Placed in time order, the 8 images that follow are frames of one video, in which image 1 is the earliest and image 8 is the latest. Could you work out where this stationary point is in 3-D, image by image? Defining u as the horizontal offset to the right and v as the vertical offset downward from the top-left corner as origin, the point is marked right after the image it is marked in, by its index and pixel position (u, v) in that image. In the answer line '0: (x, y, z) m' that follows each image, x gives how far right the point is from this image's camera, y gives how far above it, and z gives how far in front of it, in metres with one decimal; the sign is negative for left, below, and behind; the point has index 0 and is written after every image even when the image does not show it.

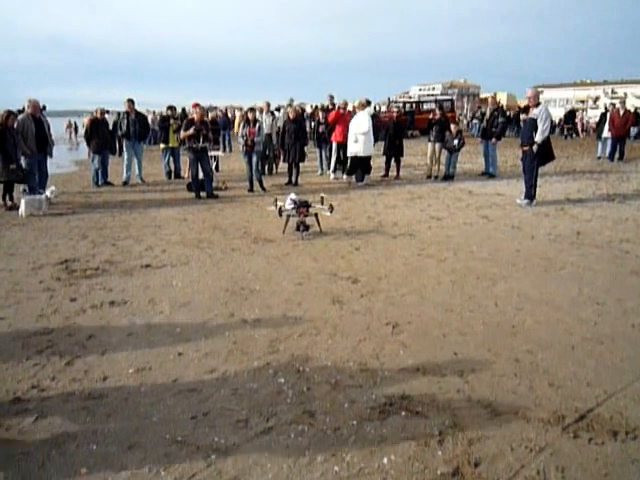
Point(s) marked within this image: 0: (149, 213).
0: (-2.6, +0.4, +9.8) m
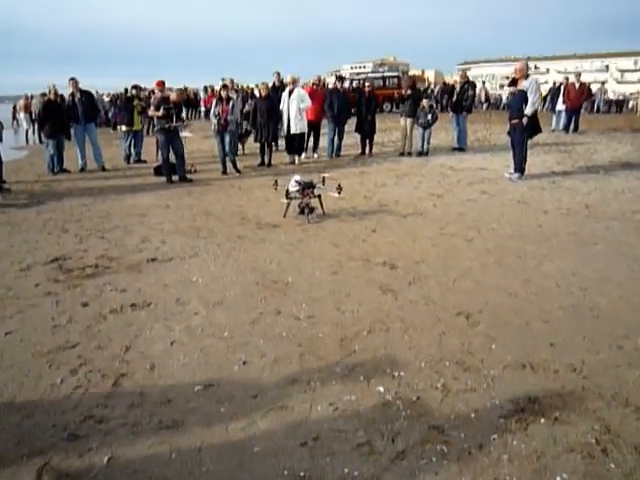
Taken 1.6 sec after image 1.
0: (-2.7, +0.5, +8.9) m
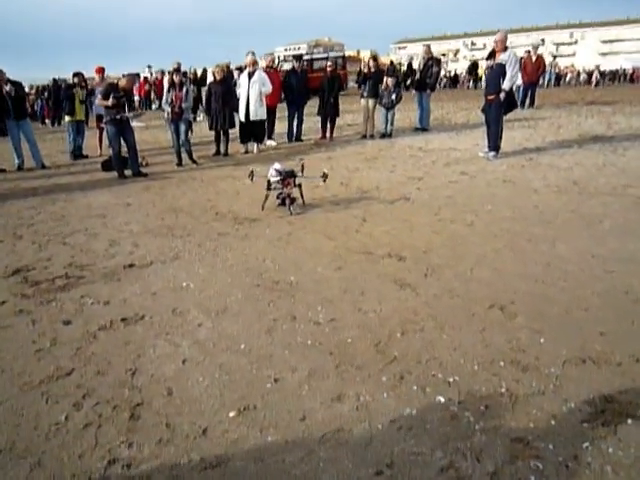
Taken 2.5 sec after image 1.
0: (-3.1, +0.5, +8.1) m
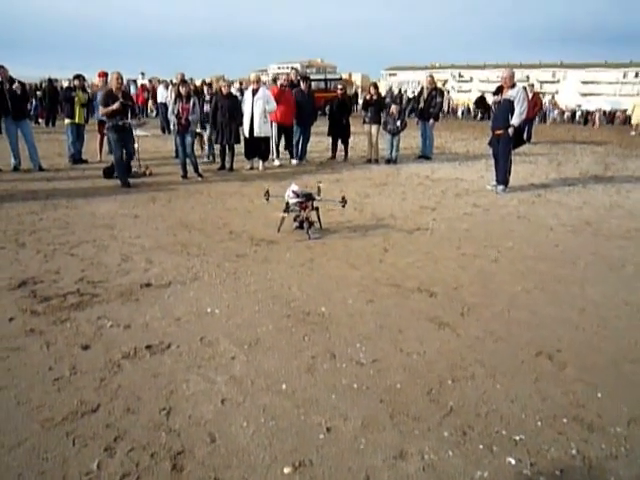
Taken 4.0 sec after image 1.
0: (-2.9, +0.4, +7.7) m
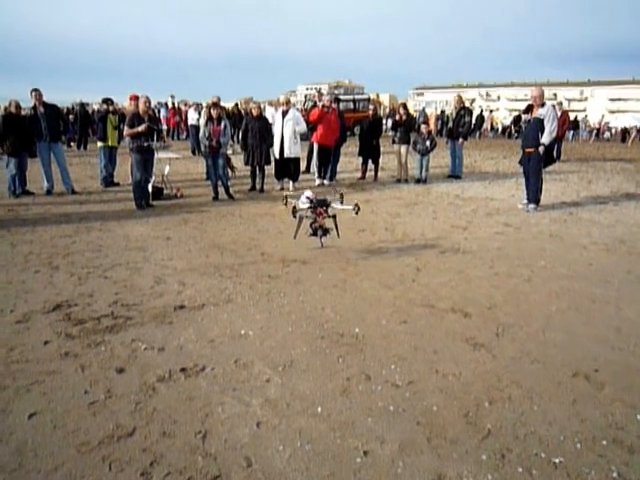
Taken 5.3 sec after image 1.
0: (-2.6, +0.1, +7.8) m
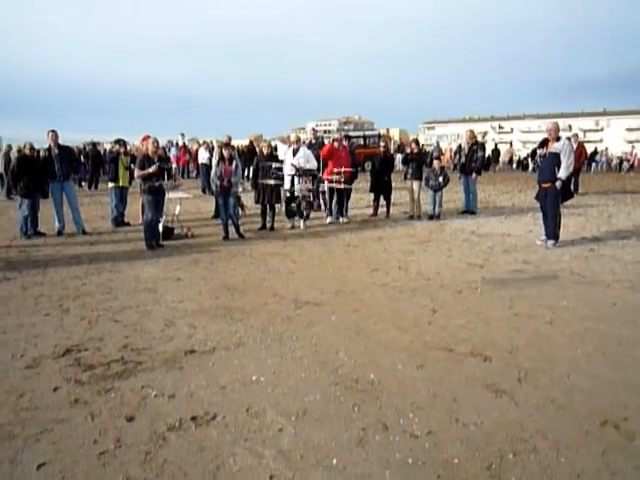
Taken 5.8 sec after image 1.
0: (-2.4, -0.4, +7.8) m
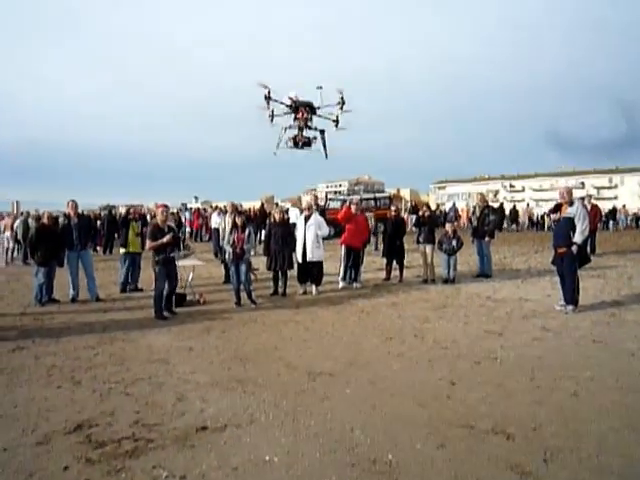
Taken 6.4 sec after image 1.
0: (-2.2, -1.2, +7.7) m
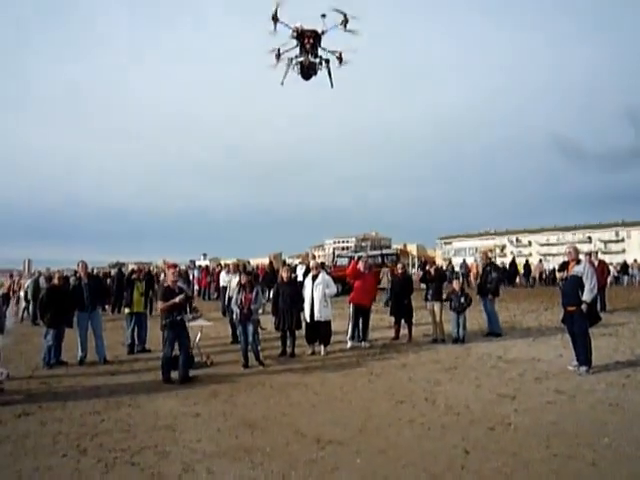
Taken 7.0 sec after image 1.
0: (-2.1, -2.0, +7.5) m
